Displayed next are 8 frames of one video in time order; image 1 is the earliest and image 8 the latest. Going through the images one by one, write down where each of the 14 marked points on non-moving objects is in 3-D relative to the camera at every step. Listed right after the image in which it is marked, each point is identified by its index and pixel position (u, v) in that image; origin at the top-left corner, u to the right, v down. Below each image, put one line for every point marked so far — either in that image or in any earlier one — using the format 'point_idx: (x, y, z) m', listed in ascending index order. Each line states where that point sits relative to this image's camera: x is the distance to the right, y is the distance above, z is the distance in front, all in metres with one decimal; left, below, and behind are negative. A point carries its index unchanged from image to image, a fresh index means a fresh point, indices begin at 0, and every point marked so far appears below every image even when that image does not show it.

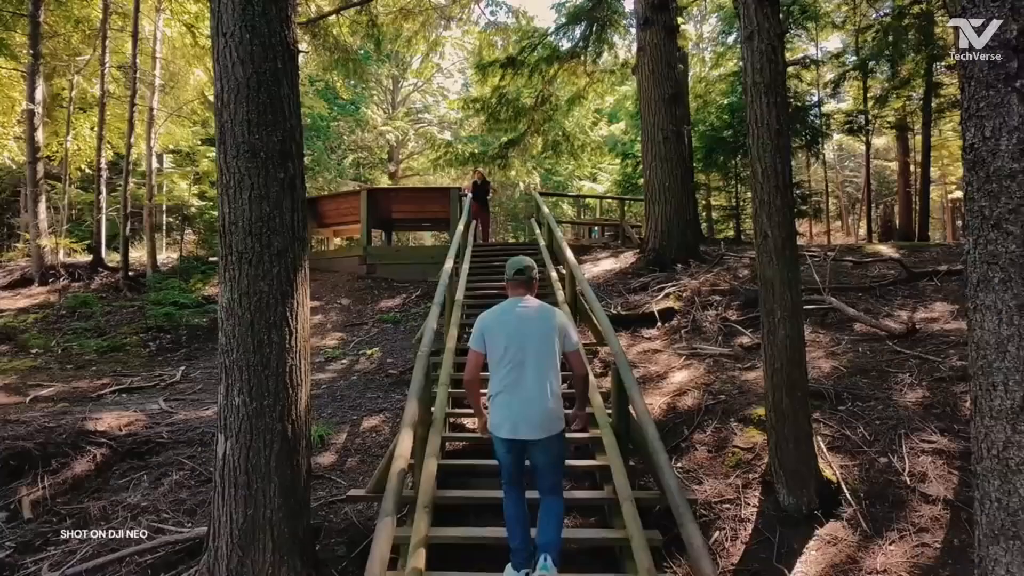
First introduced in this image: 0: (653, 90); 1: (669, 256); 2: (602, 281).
0: (+2.0, +2.8, +10.2) m
1: (+2.1, +0.4, +9.8) m
2: (+1.2, +0.1, +9.5) m
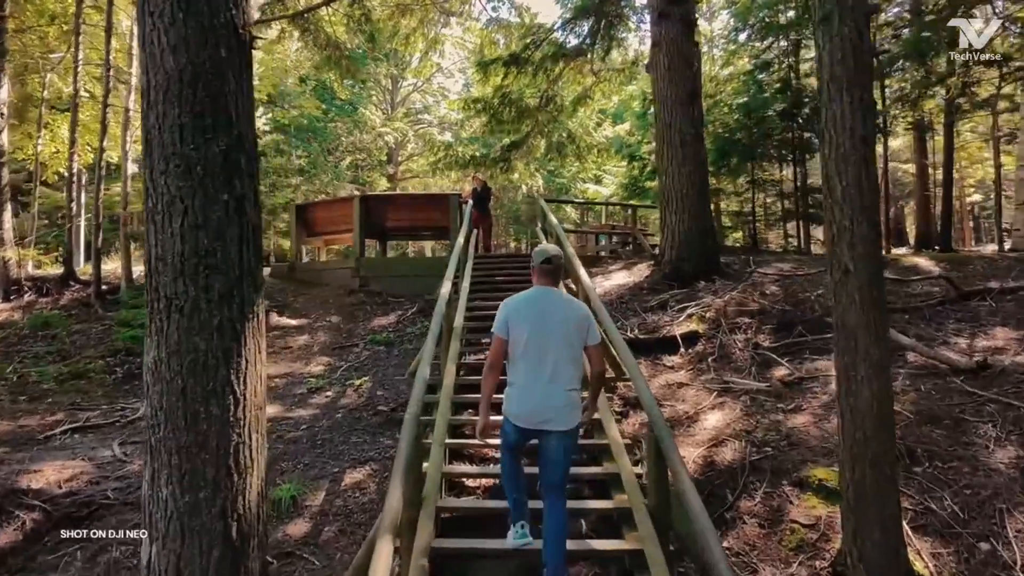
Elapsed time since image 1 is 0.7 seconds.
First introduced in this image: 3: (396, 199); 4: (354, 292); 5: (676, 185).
0: (+2.0, +2.6, +9.4) m
1: (+2.2, +0.2, +9.0) m
2: (+1.2, -0.1, +8.7) m
3: (-1.5, +1.3, +10.4) m
4: (-2.2, 0.0, +10.1) m
5: (+2.1, +1.3, +9.3) m
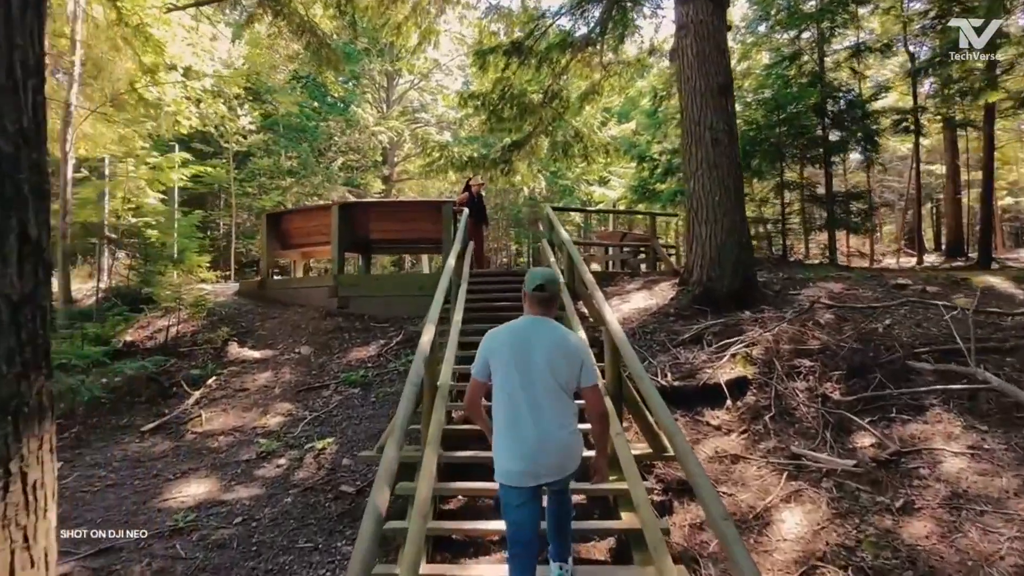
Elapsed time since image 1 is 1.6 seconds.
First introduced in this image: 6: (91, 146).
0: (+2.0, +2.3, +8.0) m
1: (+2.2, 0.0, +7.7) m
2: (+1.2, -0.4, +7.3) m
3: (-1.5, +1.0, +9.0) m
4: (-2.1, -0.3, +8.7) m
5: (+2.1, +1.0, +7.9) m
6: (-5.6, +1.9, +9.7) m
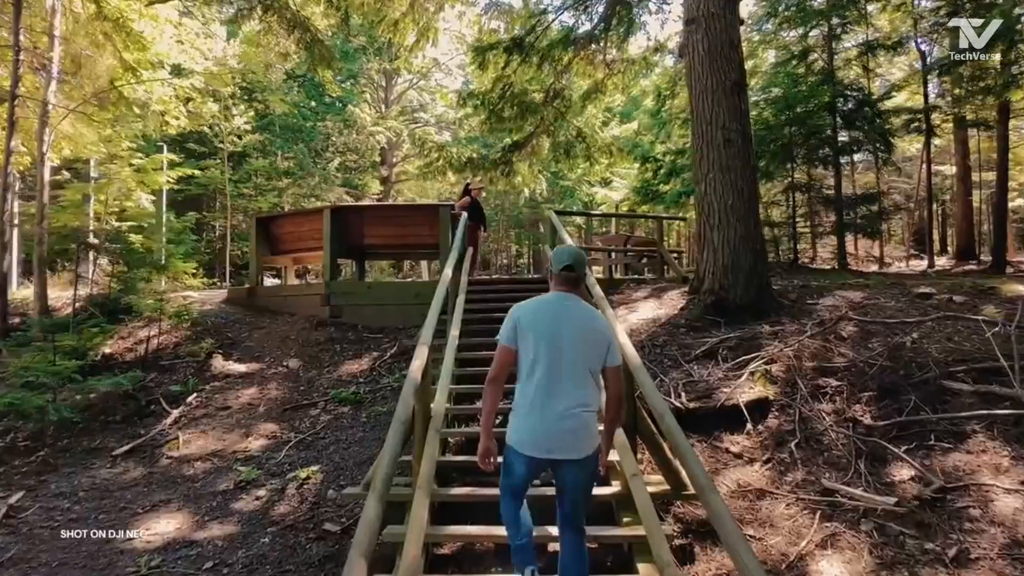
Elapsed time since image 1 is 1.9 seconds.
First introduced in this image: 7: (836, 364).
0: (+2.0, +2.2, +7.6) m
1: (+2.2, -0.1, +7.2) m
2: (+1.2, -0.5, +6.9) m
3: (-1.5, +0.9, +8.5) m
4: (-2.1, -0.4, +8.3) m
5: (+2.1, +0.9, +7.4) m
6: (-5.5, +1.8, +9.3) m
7: (+2.4, -0.6, +5.4) m
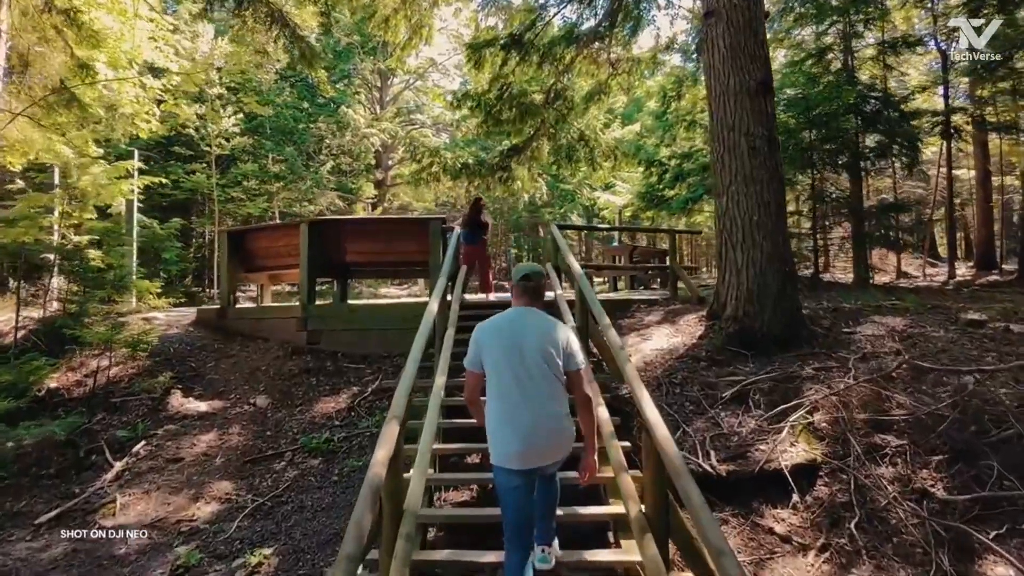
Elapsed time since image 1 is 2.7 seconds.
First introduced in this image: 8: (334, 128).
0: (+2.0, +2.0, +6.7) m
1: (+2.2, -0.4, +6.4) m
2: (+1.2, -0.7, +6.0) m
3: (-1.5, +0.7, +7.7) m
4: (-2.2, -0.6, +7.4) m
5: (+2.1, +0.7, +6.6) m
6: (-5.6, +1.5, +8.4) m
7: (+2.4, -0.8, +4.6) m
8: (-4.8, +4.3, +19.9) m
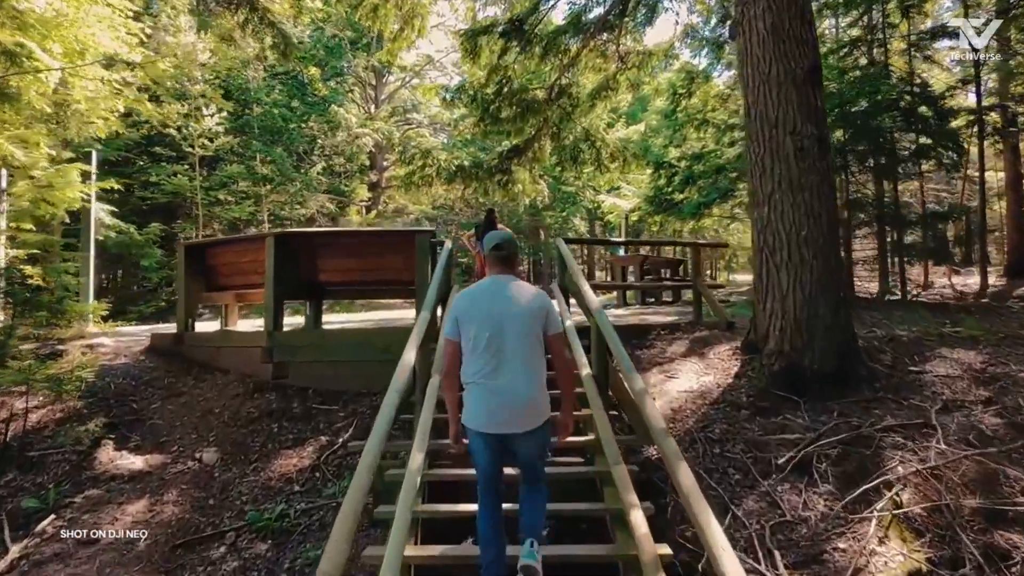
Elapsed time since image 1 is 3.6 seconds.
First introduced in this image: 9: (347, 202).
0: (+2.0, +1.7, +5.6) m
1: (+2.2, -0.6, +5.3) m
2: (+1.2, -0.9, +4.9) m
3: (-1.5, +0.4, +6.6) m
4: (-2.2, -0.9, +6.3) m
5: (+2.1, +0.5, +5.5) m
6: (-5.6, +1.3, +7.3) m
7: (+2.4, -1.0, +3.5) m
8: (-4.8, +4.1, +18.8) m
9: (-4.4, +2.3, +19.6) m
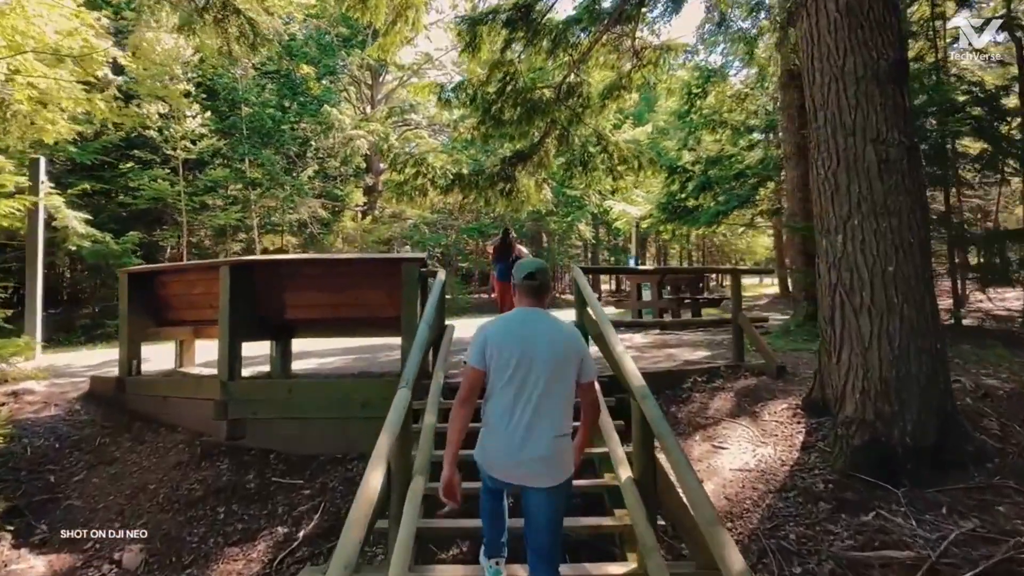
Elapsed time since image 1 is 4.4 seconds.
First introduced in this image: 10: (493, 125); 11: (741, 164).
0: (+2.1, +1.4, +4.5) m
1: (+2.2, -0.9, +4.1) m
2: (+1.3, -1.2, +3.8) m
3: (-1.5, +0.1, +5.4) m
4: (-2.1, -1.2, +5.2) m
5: (+2.1, +0.2, +4.3) m
6: (-5.5, +1.0, +6.2) m
7: (+2.4, -1.3, +2.3) m
8: (-4.8, +3.8, +17.7) m
9: (-4.4, +2.0, +18.4) m
10: (-0.2, +1.8, +7.9) m
11: (+4.0, +2.2, +12.7) m
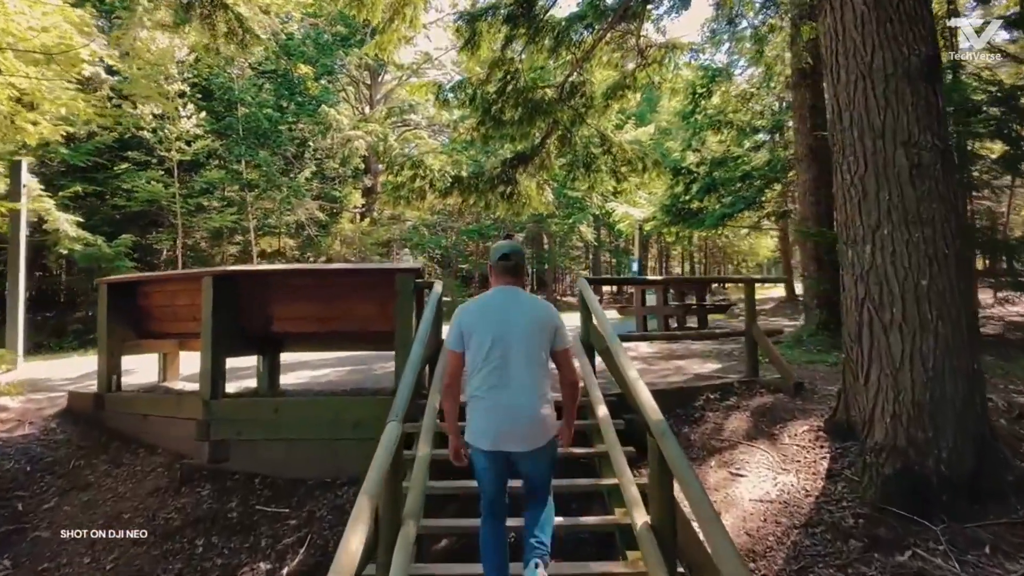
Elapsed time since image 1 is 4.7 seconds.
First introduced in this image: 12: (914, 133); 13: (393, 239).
0: (+2.1, +1.4, +4.1) m
1: (+2.2, -1.0, +3.8) m
2: (+1.3, -1.3, +3.4) m
3: (-1.5, +0.1, +5.1) m
4: (-2.1, -1.2, +4.8) m
5: (+2.1, +0.1, +4.0) m
6: (-5.5, +0.9, +5.8) m
7: (+2.4, -1.4, +2.0) m
8: (-4.8, +3.7, +17.3) m
9: (-4.4, +1.9, +18.1) m
10: (-0.2, +1.7, +7.5) m
11: (+4.0, +2.1, +12.4) m
12: (+2.2, +0.9, +4.0) m
13: (-3.0, +1.2, +18.4) m
